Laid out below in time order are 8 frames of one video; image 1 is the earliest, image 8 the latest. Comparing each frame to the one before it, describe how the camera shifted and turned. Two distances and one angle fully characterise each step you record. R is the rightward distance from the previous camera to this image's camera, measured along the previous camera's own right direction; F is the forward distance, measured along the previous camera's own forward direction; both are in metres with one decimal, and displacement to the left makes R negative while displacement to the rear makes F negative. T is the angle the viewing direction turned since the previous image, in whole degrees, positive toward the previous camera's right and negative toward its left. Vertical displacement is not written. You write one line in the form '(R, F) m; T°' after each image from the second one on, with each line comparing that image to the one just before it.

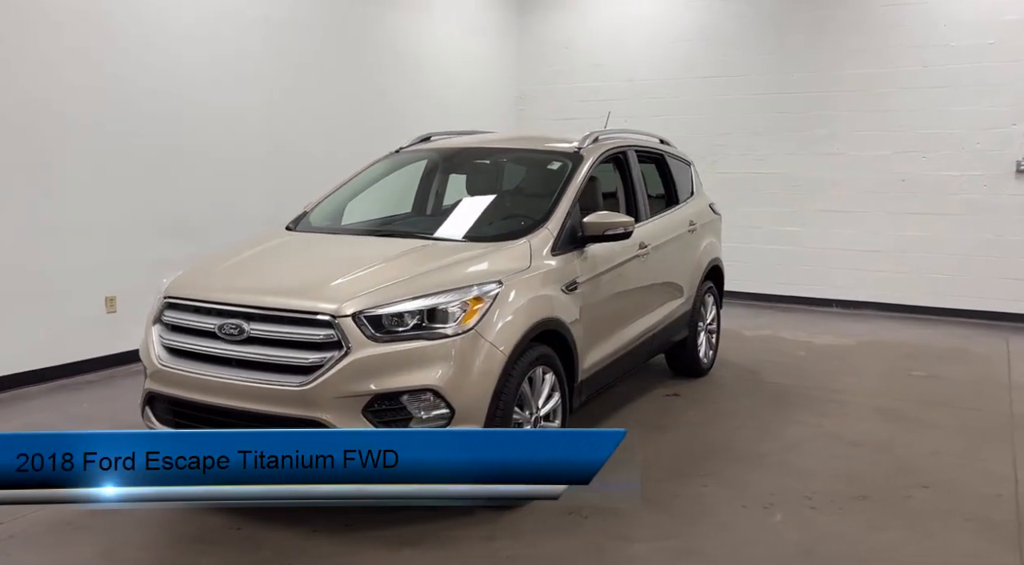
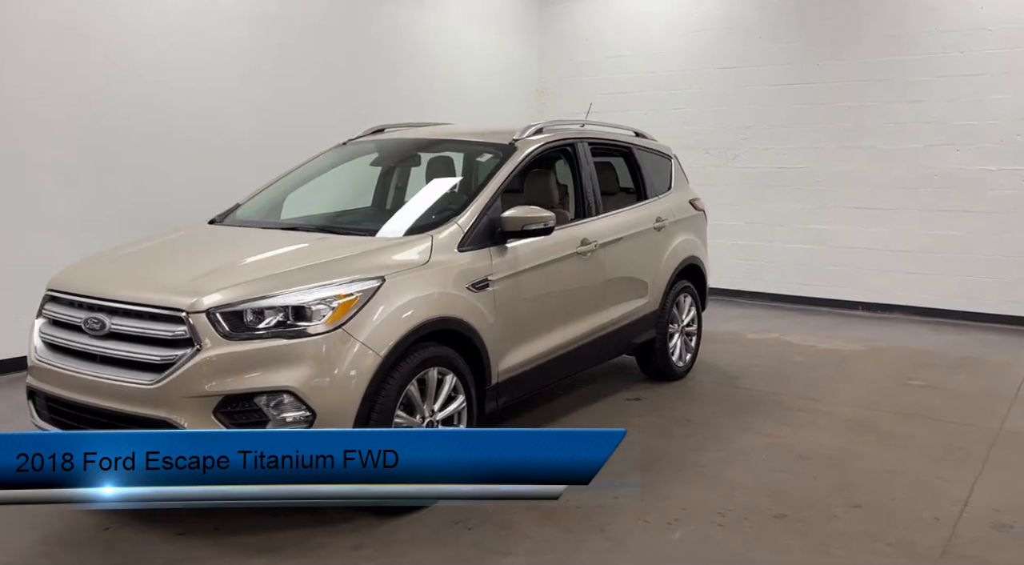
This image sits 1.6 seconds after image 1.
(+0.7, +0.2) m; -5°
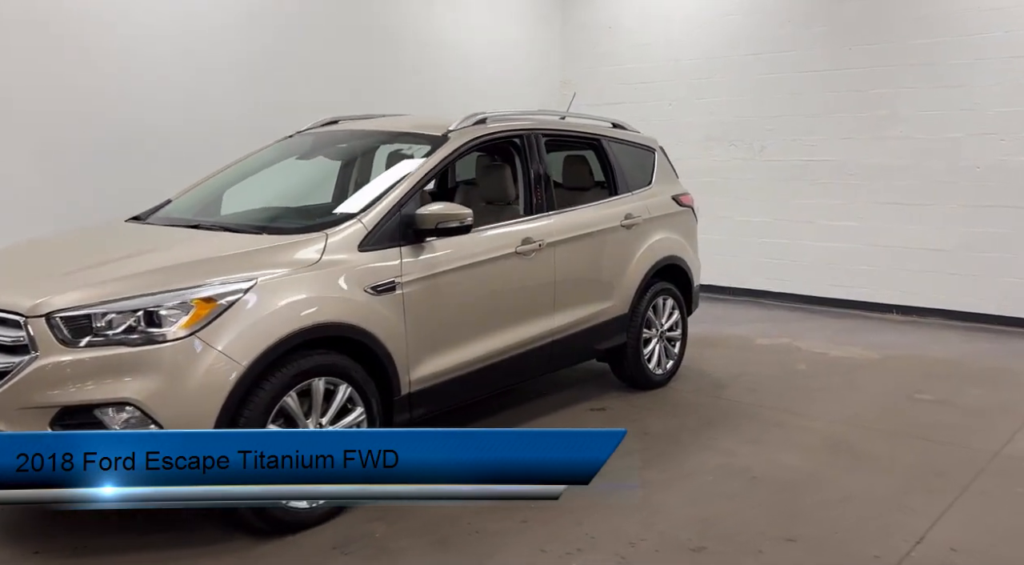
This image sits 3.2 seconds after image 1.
(+0.6, +0.3) m; -5°
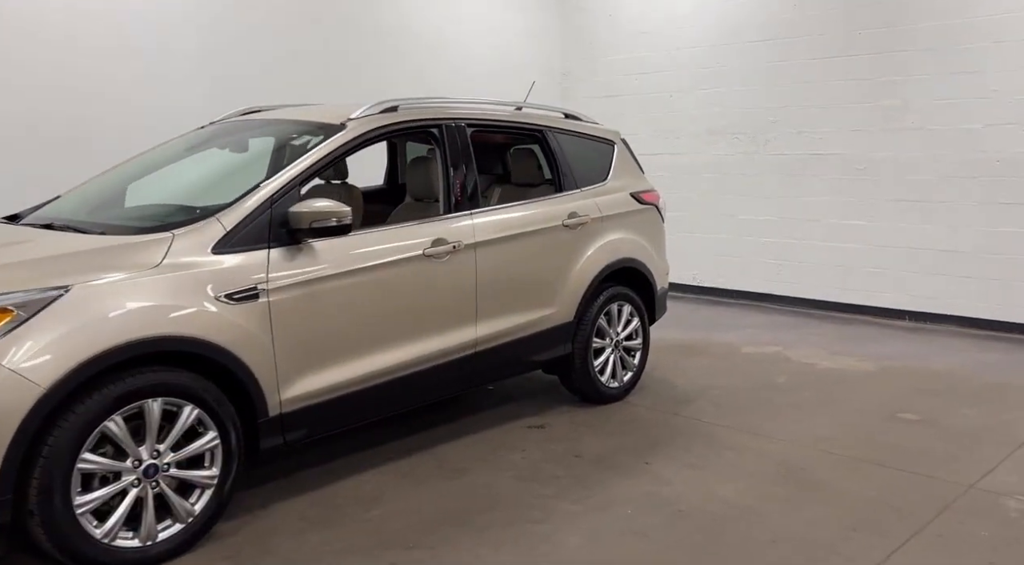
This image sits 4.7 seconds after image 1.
(+0.6, +0.4) m; -3°
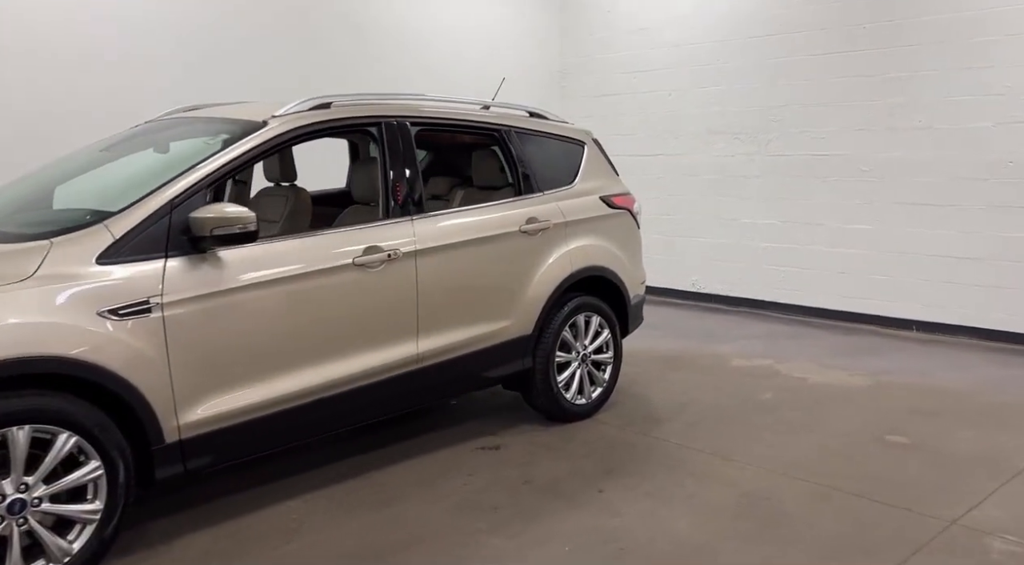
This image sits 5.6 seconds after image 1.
(+0.3, +0.3) m; -1°
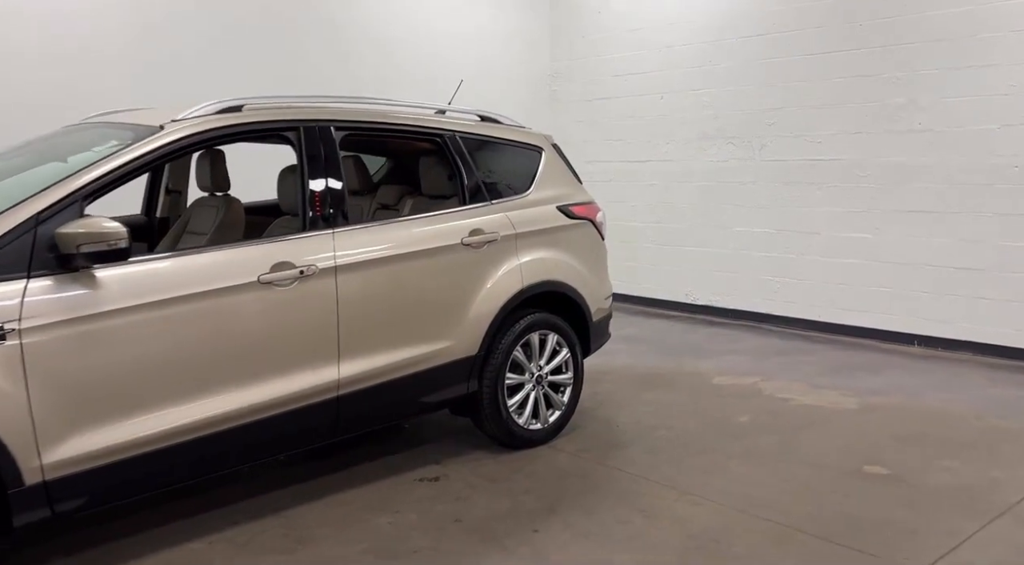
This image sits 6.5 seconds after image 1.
(+0.3, +0.3) m; -1°
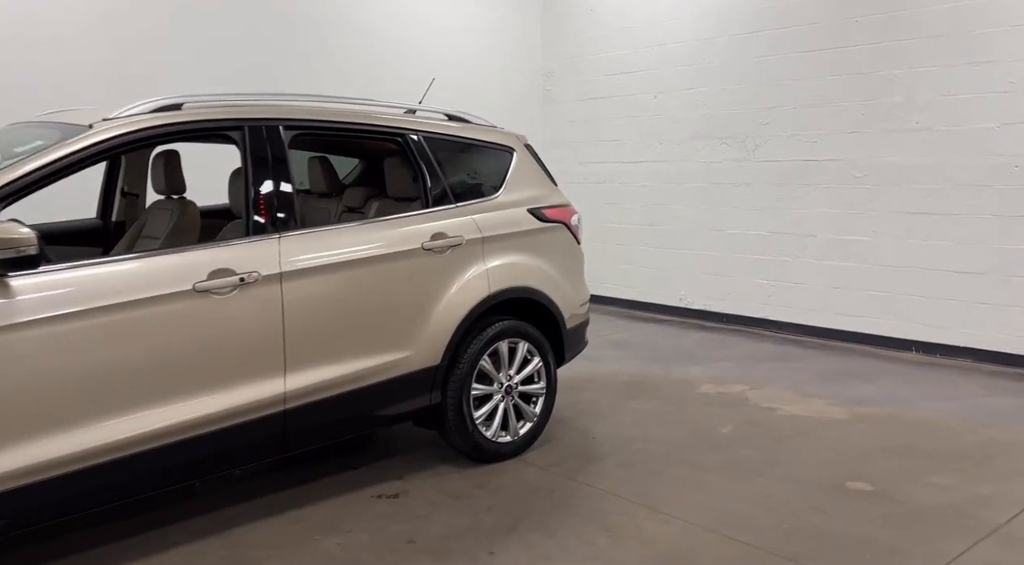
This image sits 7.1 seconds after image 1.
(+0.2, +0.2) m; -1°
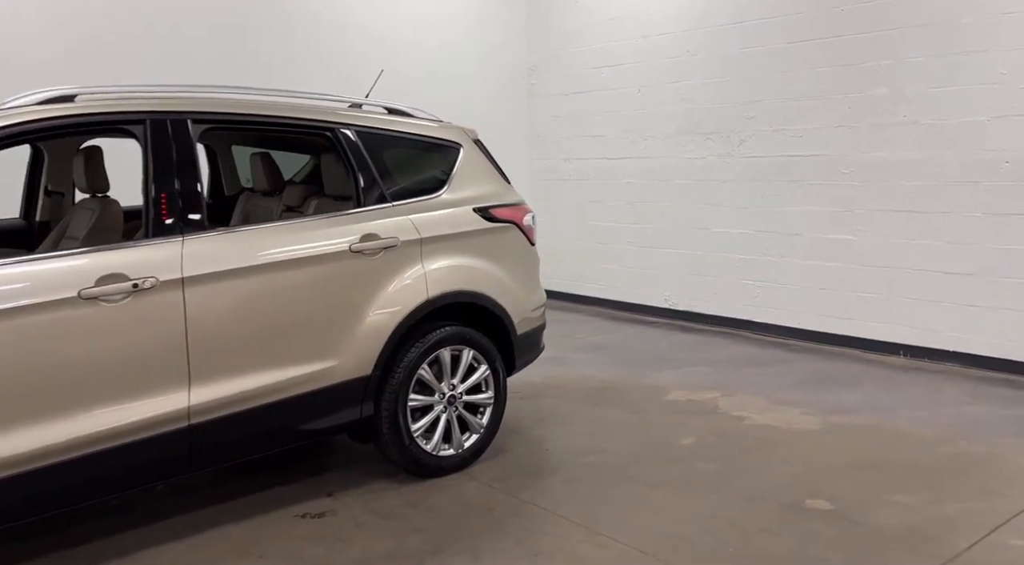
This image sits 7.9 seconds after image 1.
(+0.3, +0.2) m; -1°
